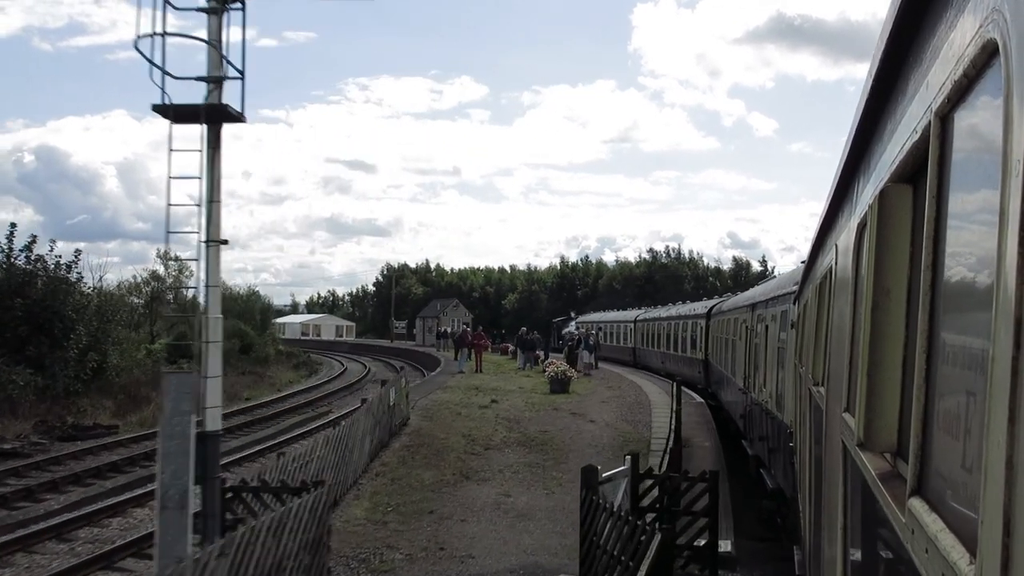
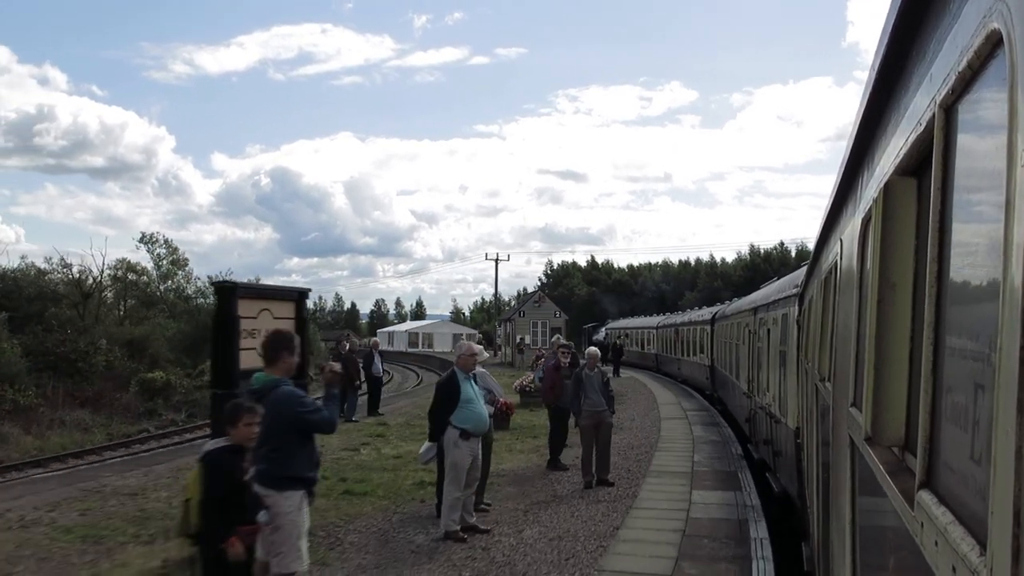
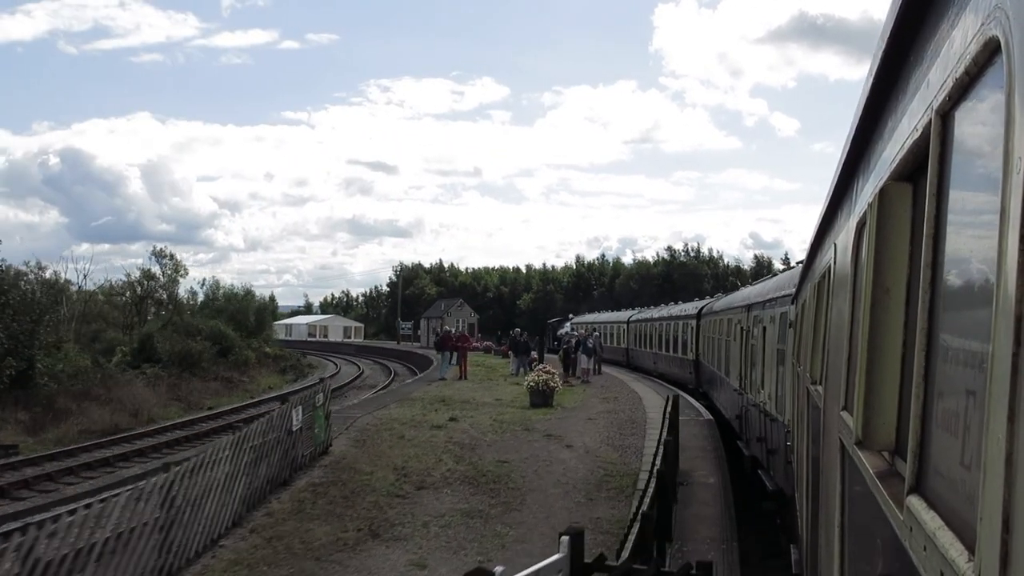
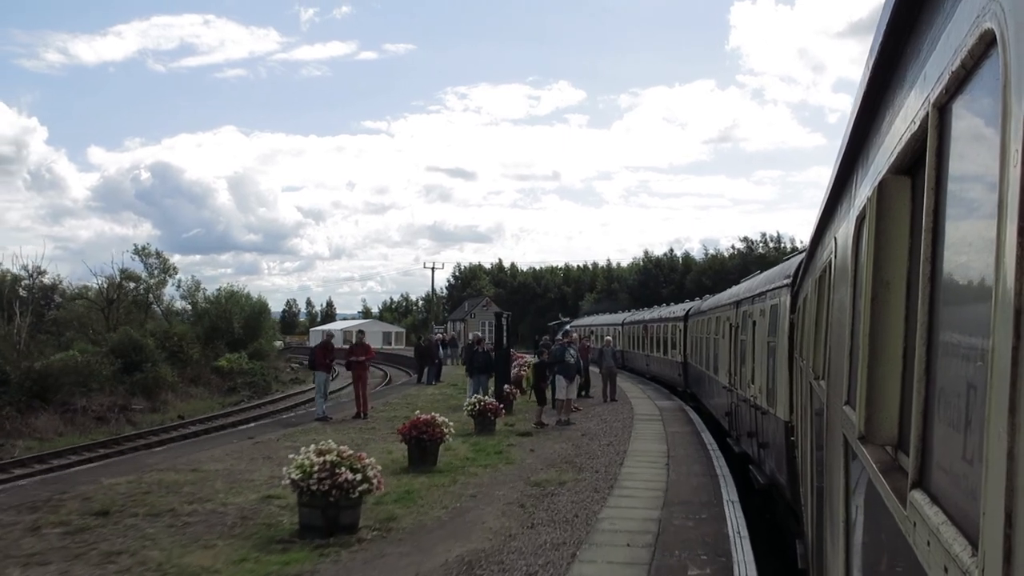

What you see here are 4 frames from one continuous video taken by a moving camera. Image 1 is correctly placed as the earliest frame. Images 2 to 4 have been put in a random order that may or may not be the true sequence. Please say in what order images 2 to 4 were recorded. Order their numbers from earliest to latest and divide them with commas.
3, 4, 2
